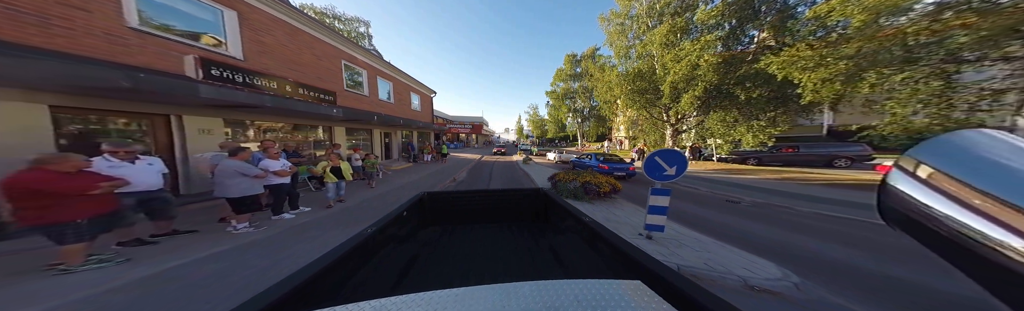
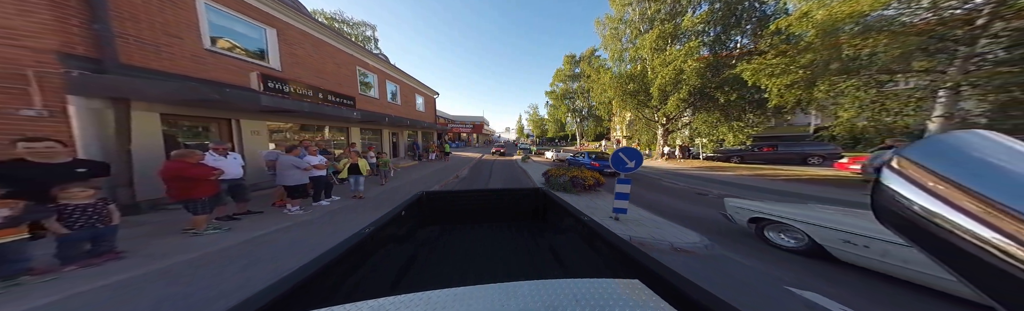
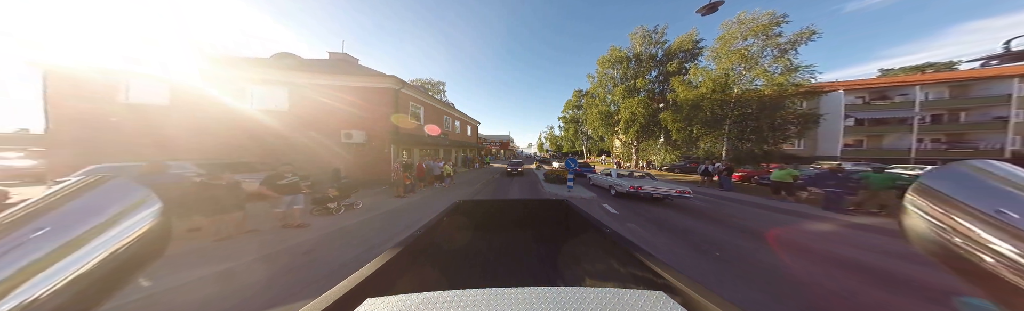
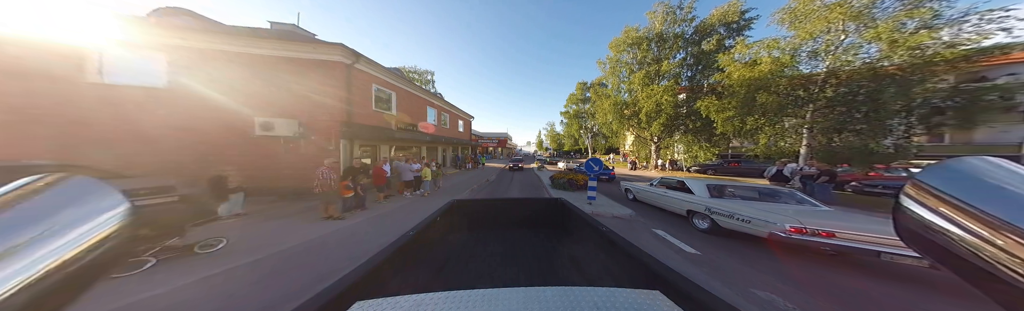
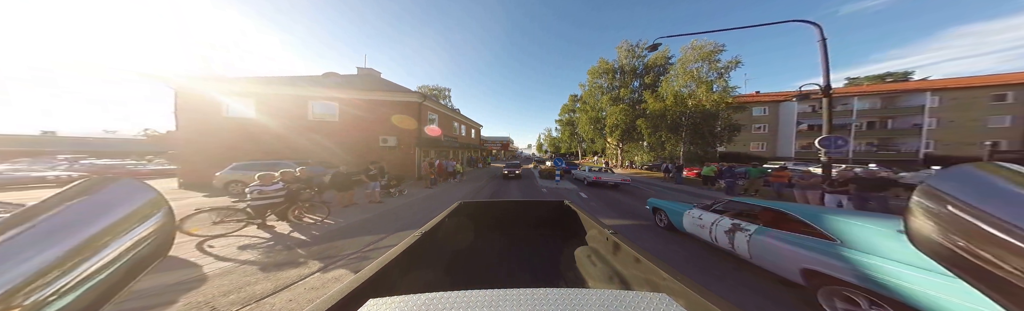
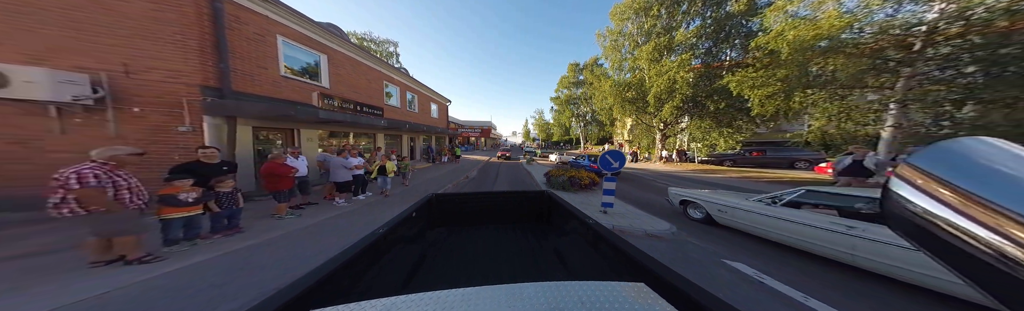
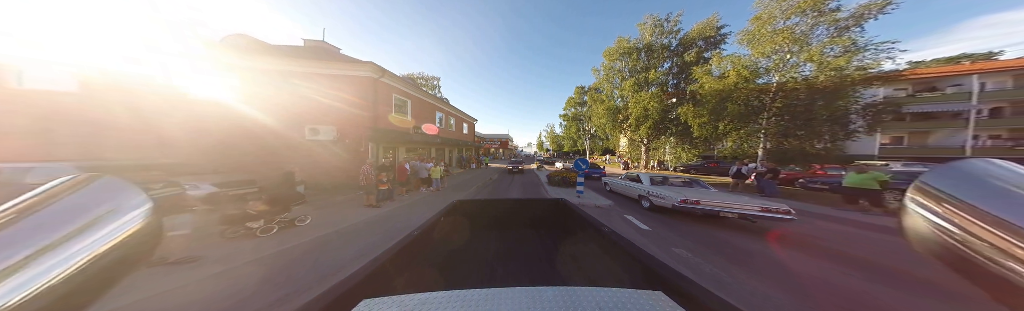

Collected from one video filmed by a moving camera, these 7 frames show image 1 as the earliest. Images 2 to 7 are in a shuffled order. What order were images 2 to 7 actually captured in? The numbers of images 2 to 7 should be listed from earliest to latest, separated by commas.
2, 6, 4, 7, 3, 5
